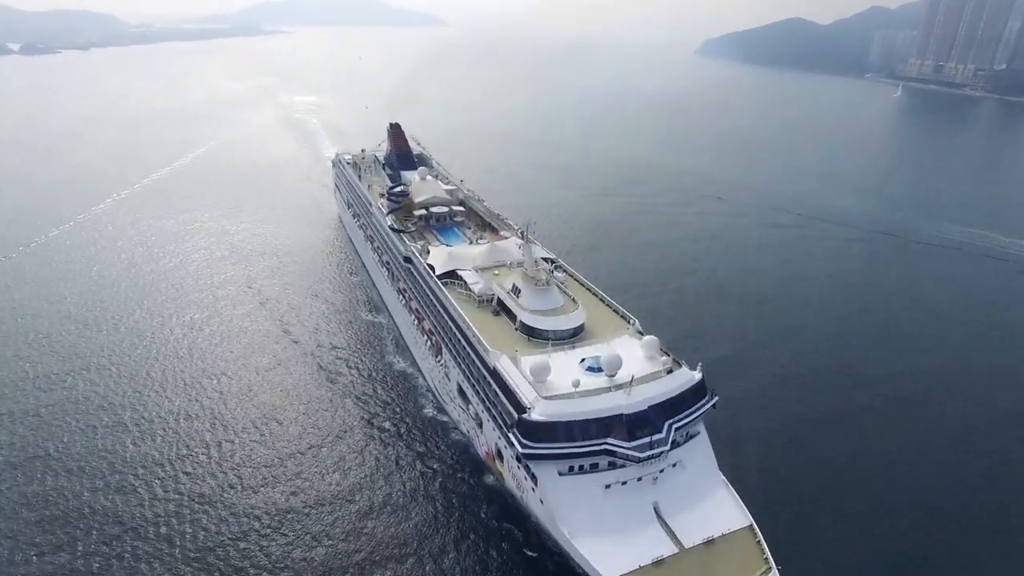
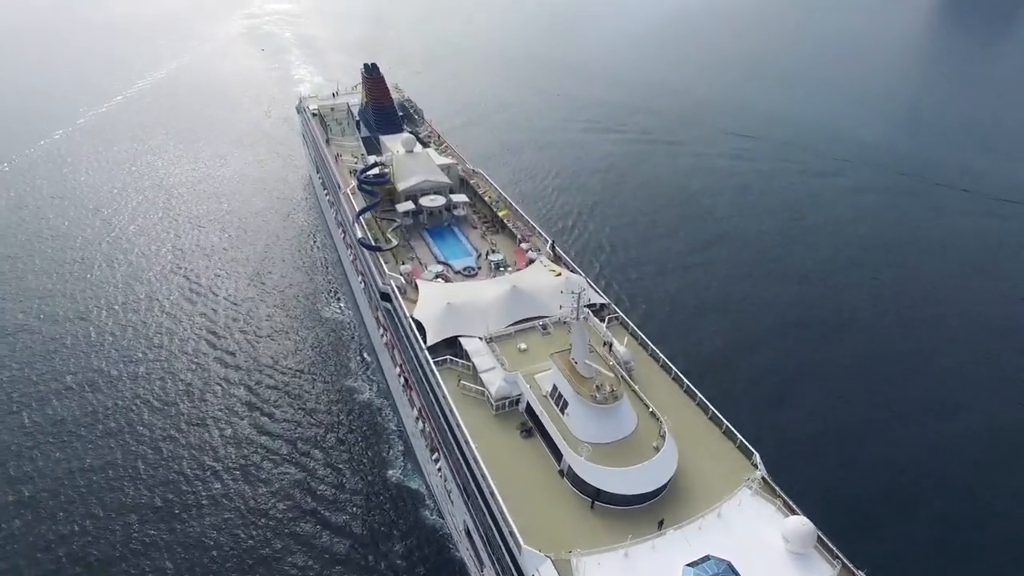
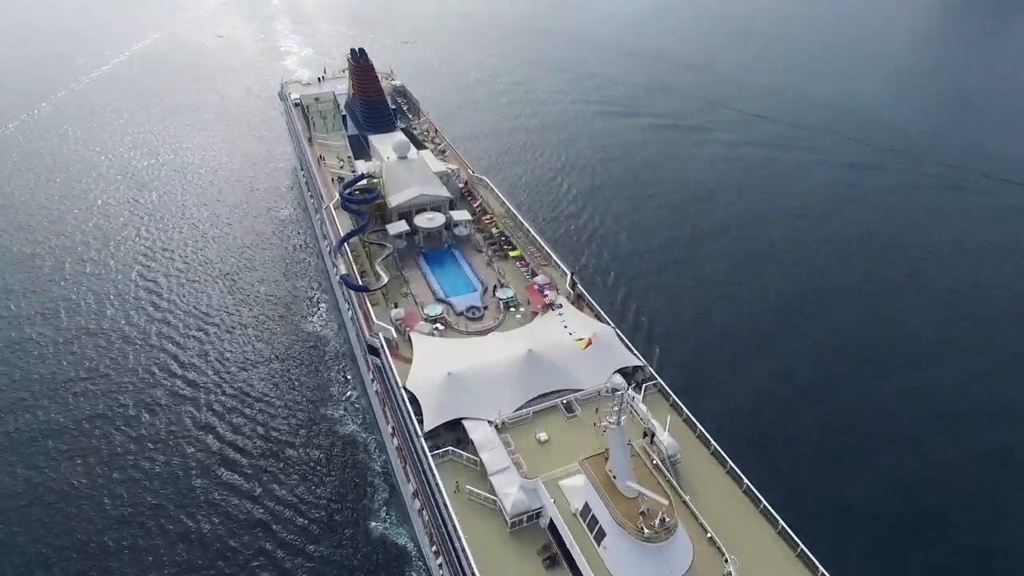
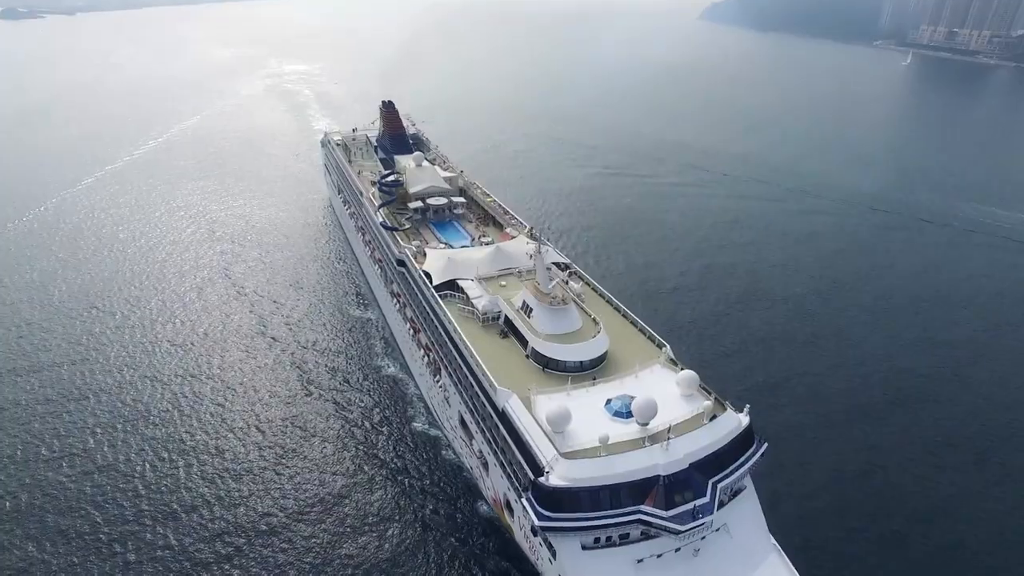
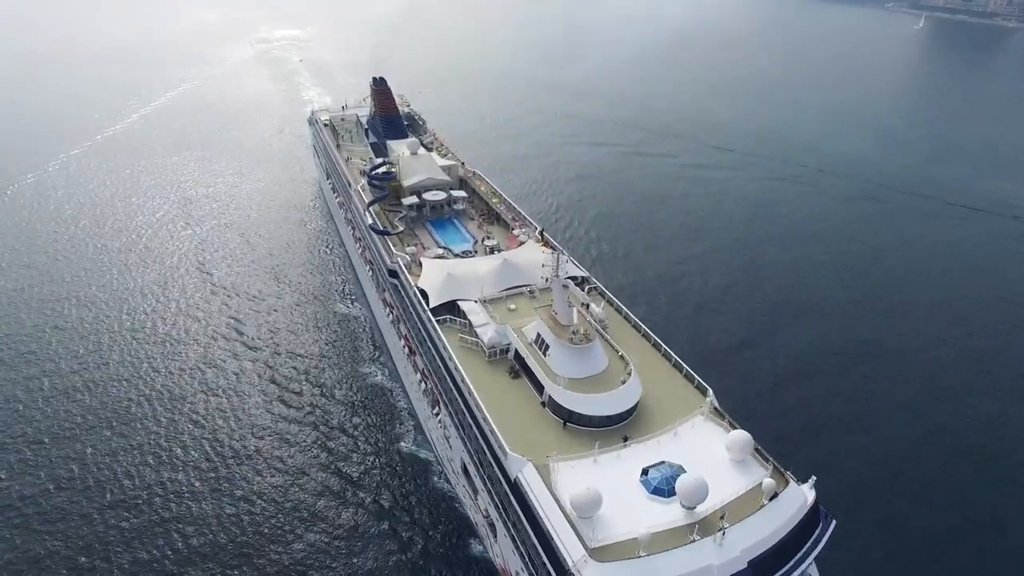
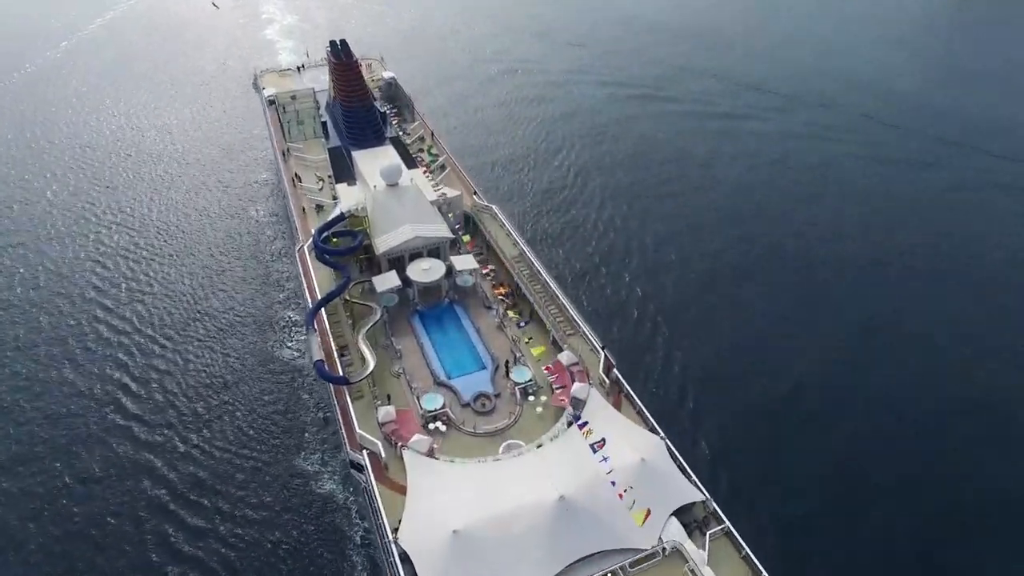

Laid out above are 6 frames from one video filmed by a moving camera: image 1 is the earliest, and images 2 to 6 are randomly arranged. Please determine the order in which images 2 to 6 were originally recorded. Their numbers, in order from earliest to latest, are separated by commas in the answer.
4, 5, 2, 3, 6
